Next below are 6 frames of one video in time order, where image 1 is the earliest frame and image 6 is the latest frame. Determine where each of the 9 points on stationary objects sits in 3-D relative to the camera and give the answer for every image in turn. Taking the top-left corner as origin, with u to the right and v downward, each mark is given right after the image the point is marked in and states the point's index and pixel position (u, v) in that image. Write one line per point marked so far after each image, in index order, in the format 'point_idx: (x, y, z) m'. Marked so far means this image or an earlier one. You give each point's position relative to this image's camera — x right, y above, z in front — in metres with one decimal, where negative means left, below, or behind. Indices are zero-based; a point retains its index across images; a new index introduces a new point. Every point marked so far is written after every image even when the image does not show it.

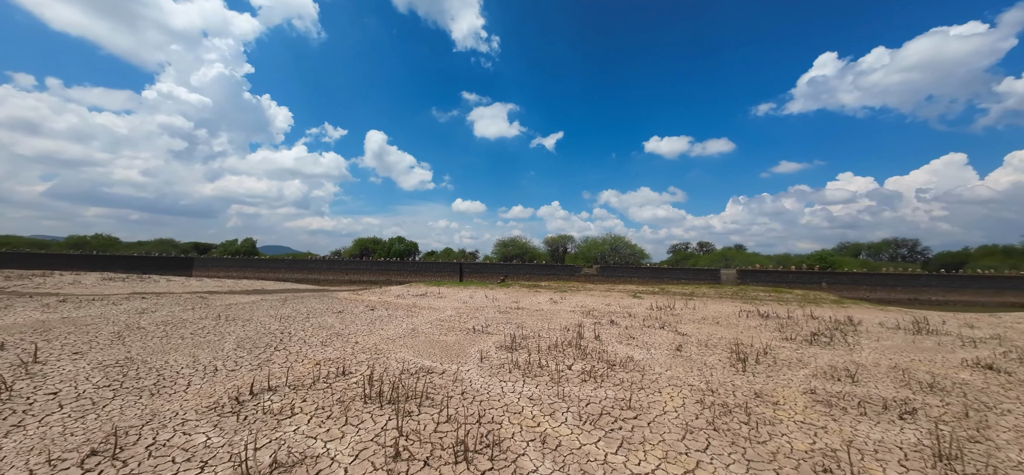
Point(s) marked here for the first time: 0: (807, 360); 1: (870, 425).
0: (+6.9, -2.8, +8.3) m
1: (+4.6, -2.4, +4.5) m
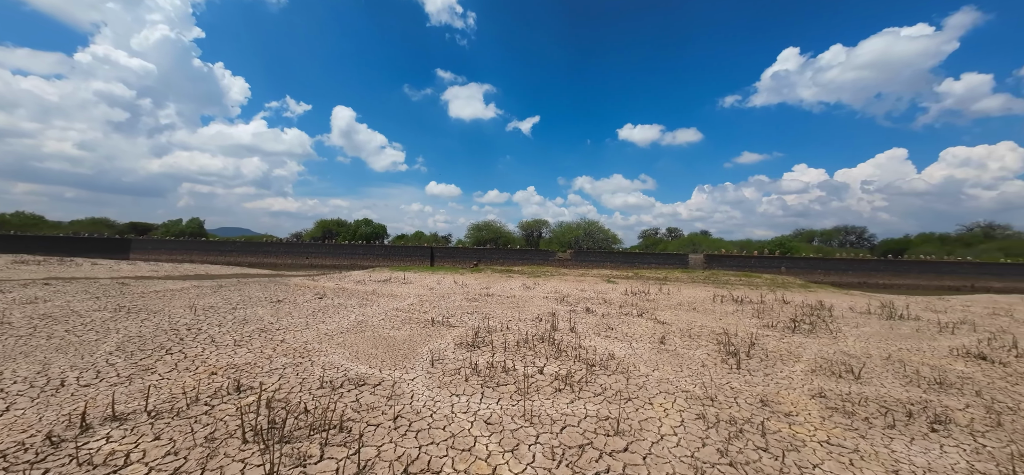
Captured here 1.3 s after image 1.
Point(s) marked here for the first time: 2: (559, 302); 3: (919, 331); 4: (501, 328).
0: (+6.1, -2.4, +7.6) m
1: (+4.1, -2.1, +3.7) m
2: (+1.8, -2.4, +13.2) m
3: (+11.7, -2.7, +10.1) m
4: (-0.3, -2.0, +7.9) m
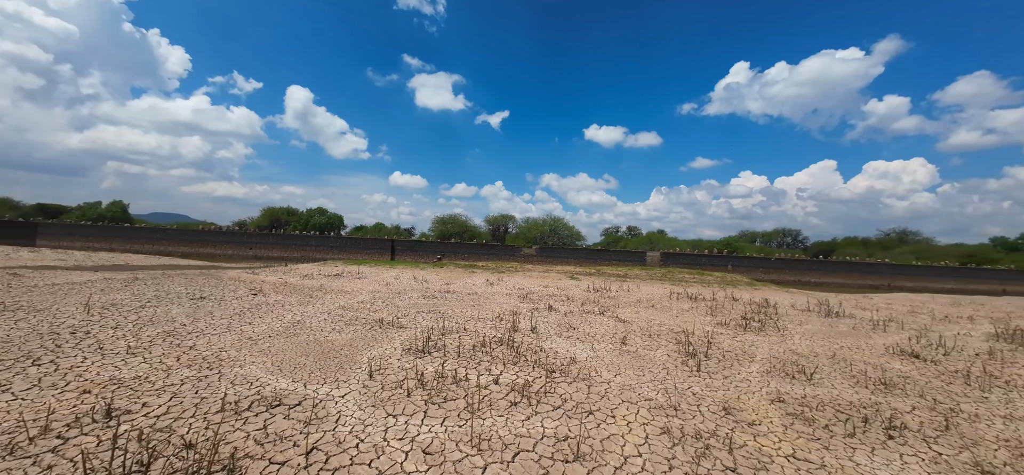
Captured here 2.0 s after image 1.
0: (+5.2, -2.5, +7.7) m
1: (+3.6, -2.2, +3.5) m
2: (+0.3, -2.2, +12.8) m
3: (+10.5, -2.8, +10.8) m
4: (-1.2, -1.9, +7.4) m
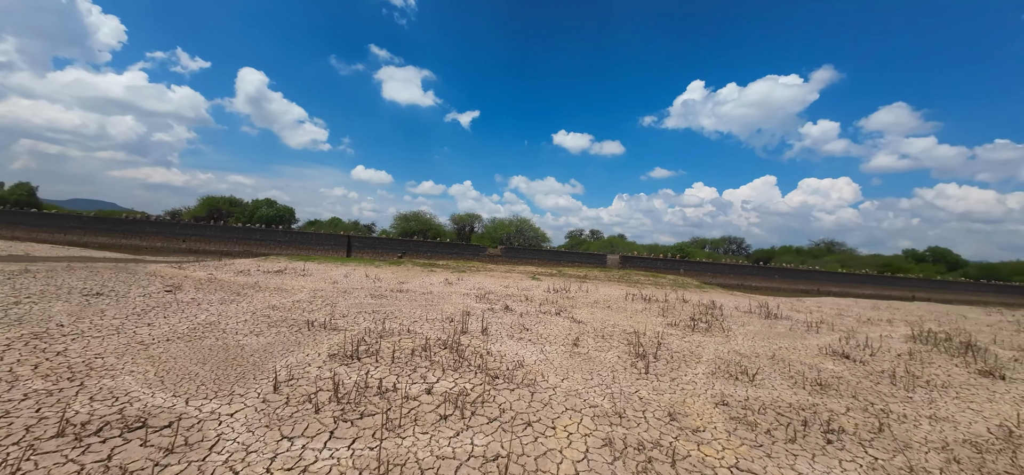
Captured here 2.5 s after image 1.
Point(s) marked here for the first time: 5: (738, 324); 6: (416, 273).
0: (+4.1, -2.5, +7.7) m
1: (+2.9, -2.2, +3.5) m
2: (-1.3, -2.2, +12.4) m
3: (+9.0, -3.0, +11.3) m
4: (-2.2, -1.8, +6.8) m
5: (+7.6, -2.9, +11.7) m
6: (-5.2, -1.9, +19.0) m
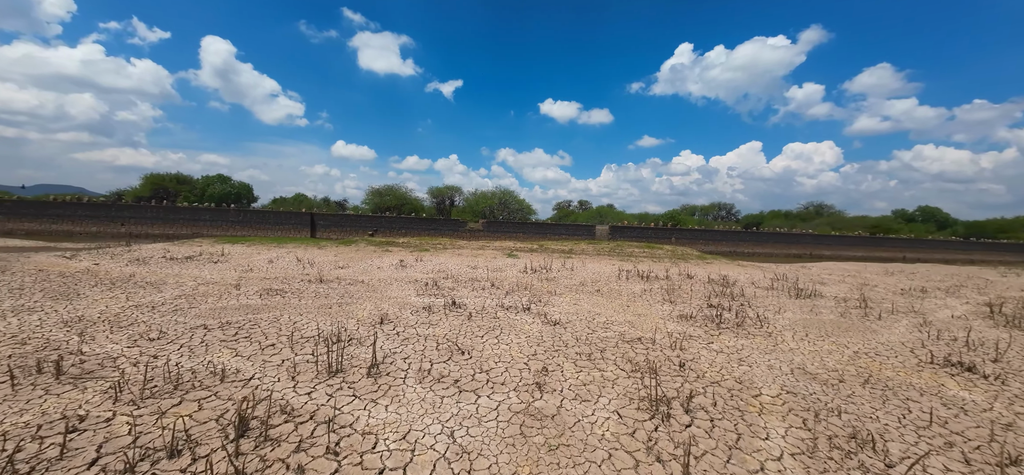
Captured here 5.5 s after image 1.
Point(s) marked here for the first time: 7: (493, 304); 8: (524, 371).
0: (+3.1, -1.8, +4.7) m
1: (+2.0, -1.9, +0.4) m
2: (-2.4, -1.3, +9.1) m
3: (+7.9, -1.9, +8.5) m
4: (-3.2, -1.4, +3.5) m
5: (+6.5, -1.8, +8.8) m
6: (-6.5, -0.7, +15.6) m
7: (-0.4, -1.4, +7.7) m
8: (+0.2, -1.6, +4.2) m
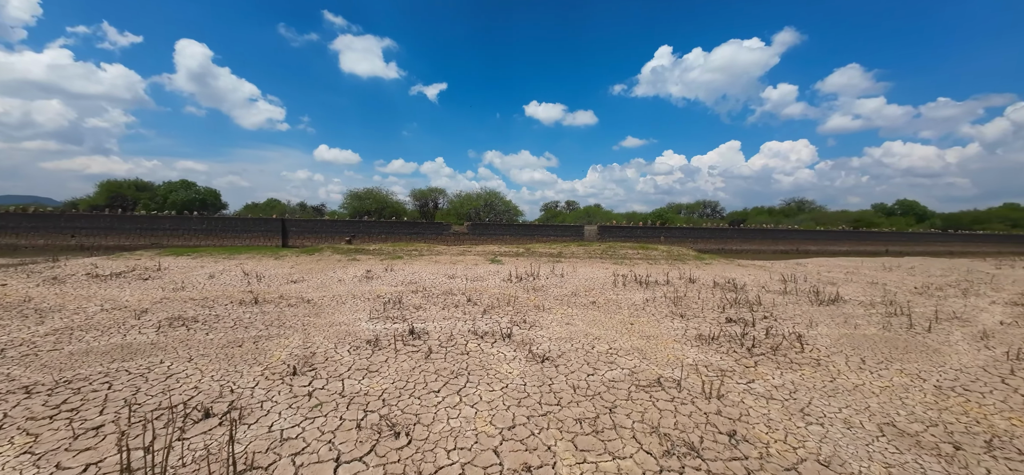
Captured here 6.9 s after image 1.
0: (+2.8, -1.9, +3.2) m
1: (+1.9, -1.9, -1.2) m
2: (-2.9, -1.5, +7.4) m
3: (+7.5, -1.8, +7.1) m
4: (-3.4, -1.6, +1.8) m
5: (+6.1, -1.8, +7.4) m
6: (-7.2, -1.0, +13.8) m
7: (-0.8, -1.6, +6.1) m
8: (-0.1, -1.7, +2.6) m
